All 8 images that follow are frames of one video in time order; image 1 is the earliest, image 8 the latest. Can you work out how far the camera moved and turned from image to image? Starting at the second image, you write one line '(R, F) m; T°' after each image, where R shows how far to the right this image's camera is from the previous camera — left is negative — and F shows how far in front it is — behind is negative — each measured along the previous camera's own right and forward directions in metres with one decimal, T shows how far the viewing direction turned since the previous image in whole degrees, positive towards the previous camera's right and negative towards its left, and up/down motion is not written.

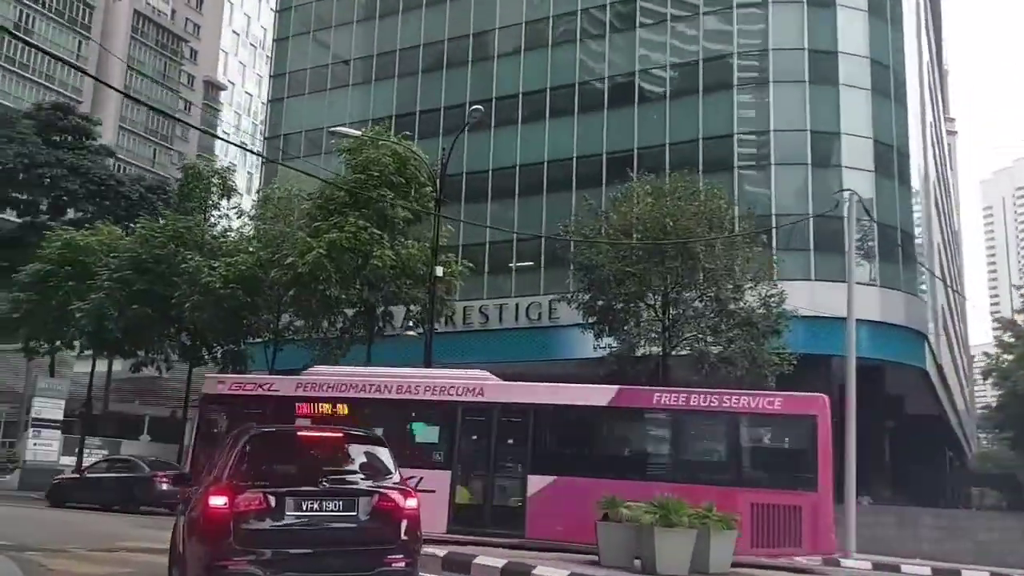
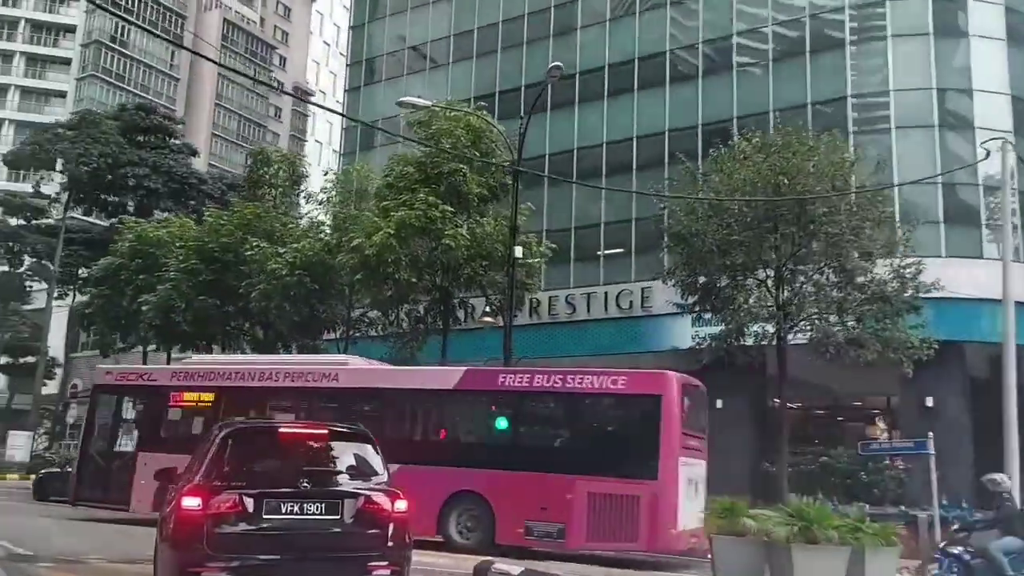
(+0.1, +2.0) m; -6°
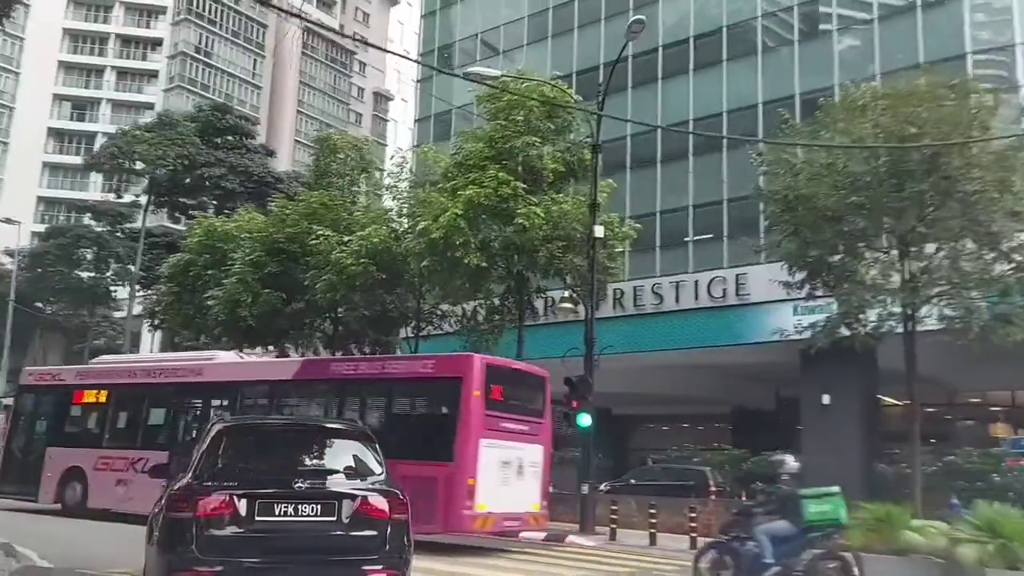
(0.0, +1.6) m; -6°
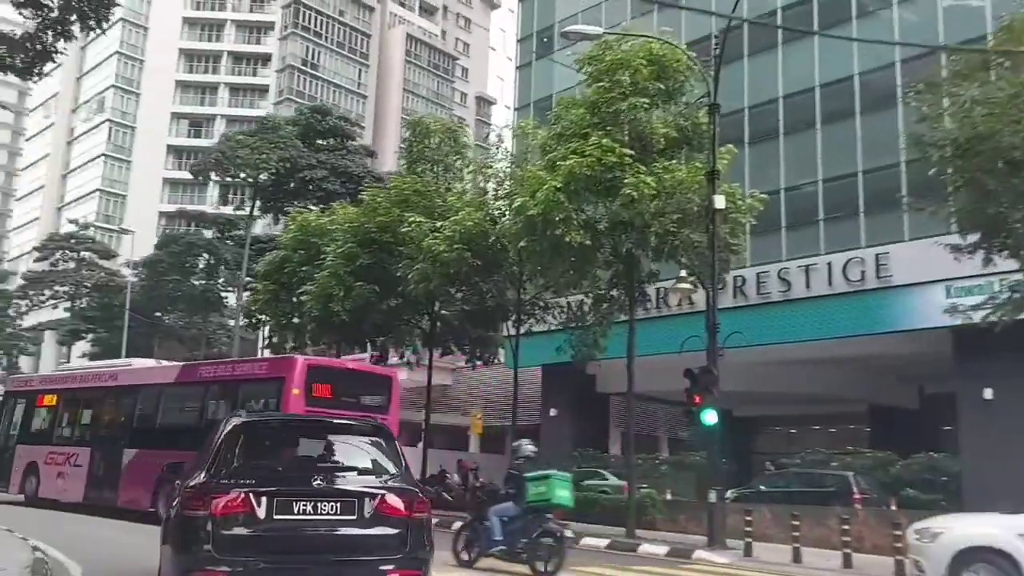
(0.0, +1.8) m; -7°
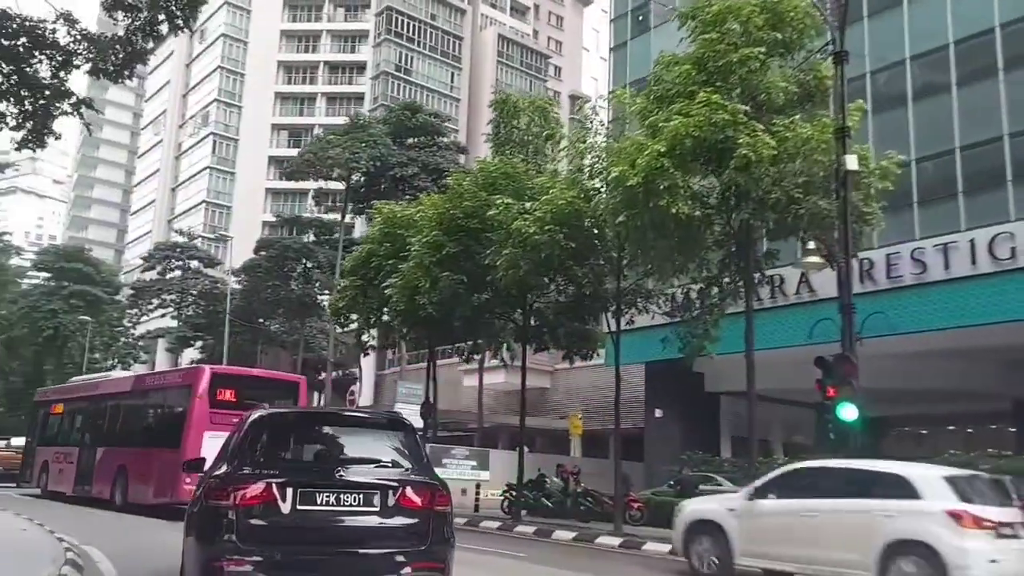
(0.0, +1.6) m; -7°
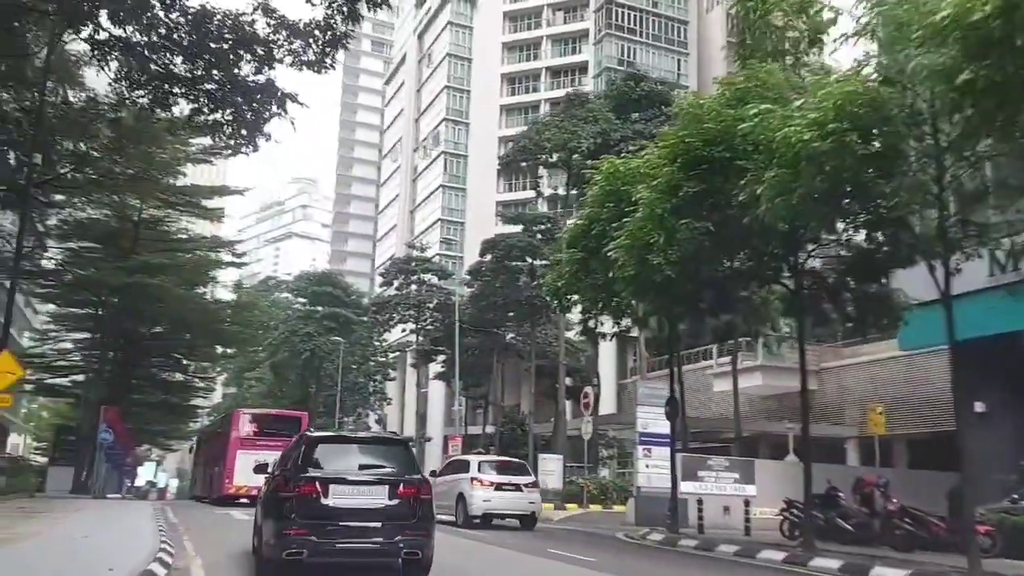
(-0.4, +4.0) m; -16°
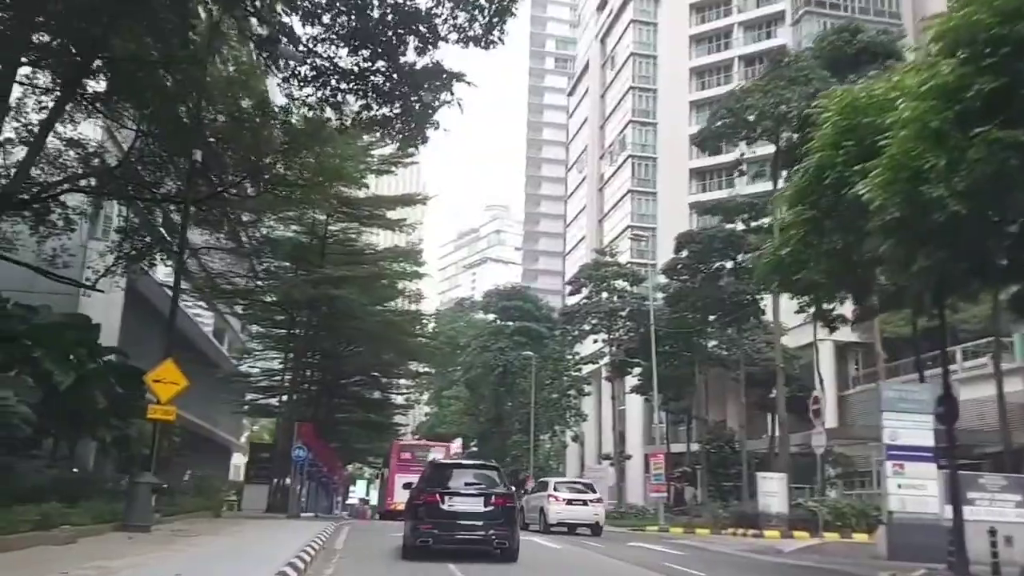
(-0.3, +3.2) m; -13°
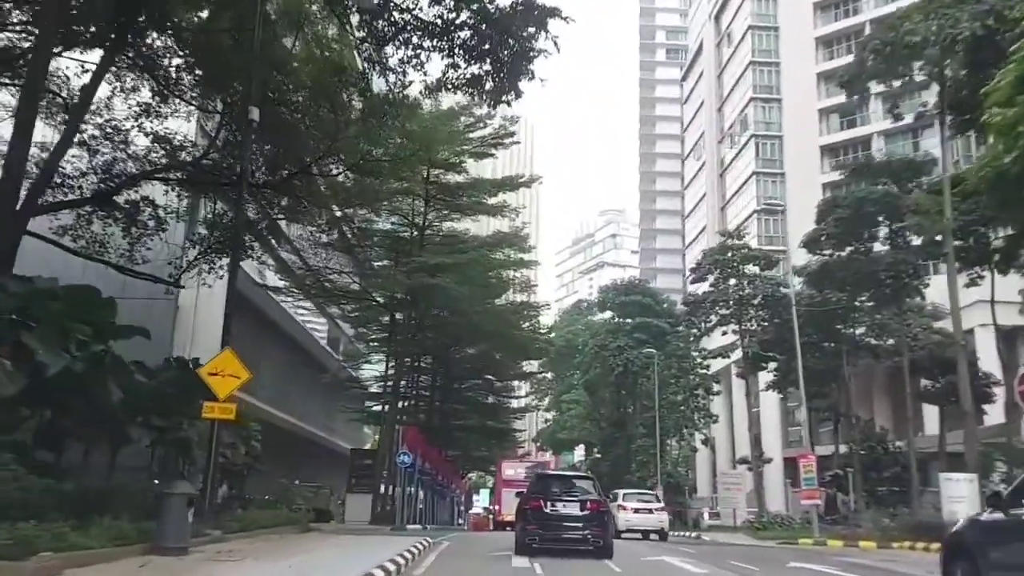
(0.0, +3.4) m; -8°
